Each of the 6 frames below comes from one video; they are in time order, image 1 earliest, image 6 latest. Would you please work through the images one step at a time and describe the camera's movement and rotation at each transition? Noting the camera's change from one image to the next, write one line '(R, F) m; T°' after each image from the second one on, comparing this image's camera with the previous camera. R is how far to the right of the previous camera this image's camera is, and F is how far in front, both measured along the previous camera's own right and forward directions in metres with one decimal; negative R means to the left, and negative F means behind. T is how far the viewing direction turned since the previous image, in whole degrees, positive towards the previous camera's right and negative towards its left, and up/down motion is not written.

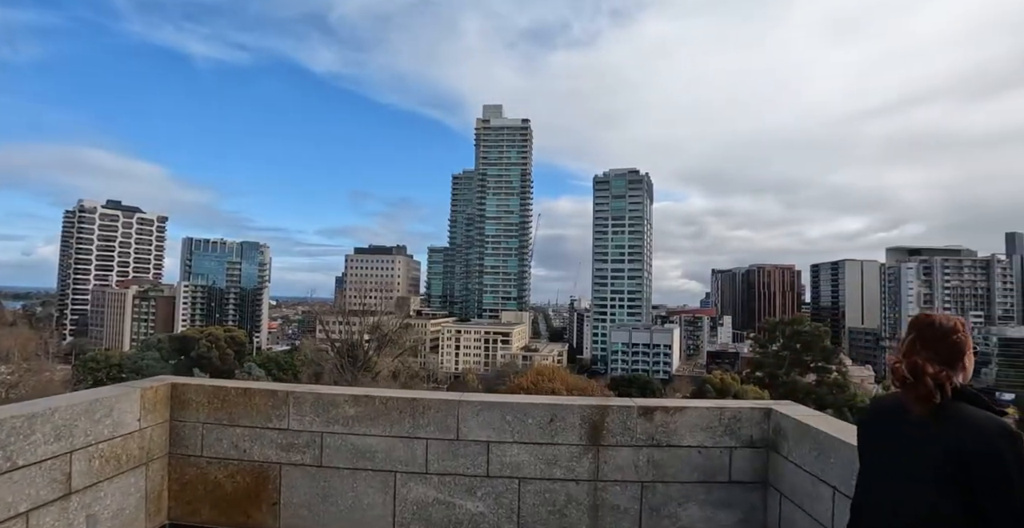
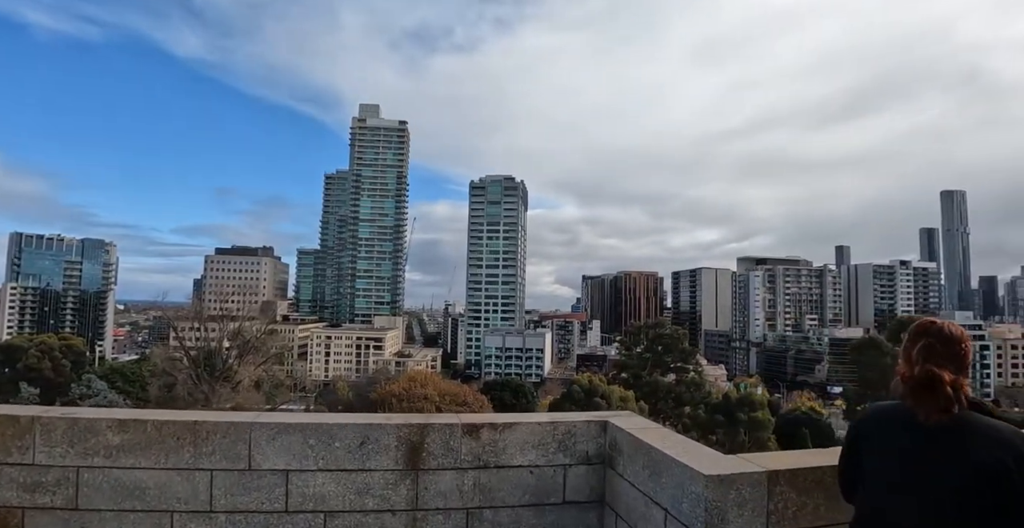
(+0.5, +0.7) m; +12°
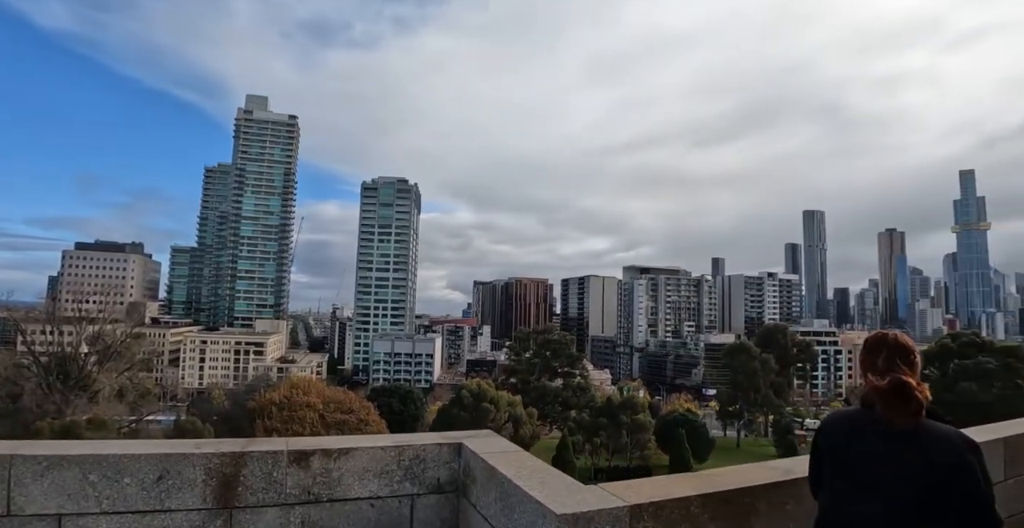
(+0.3, +0.5) m; +10°
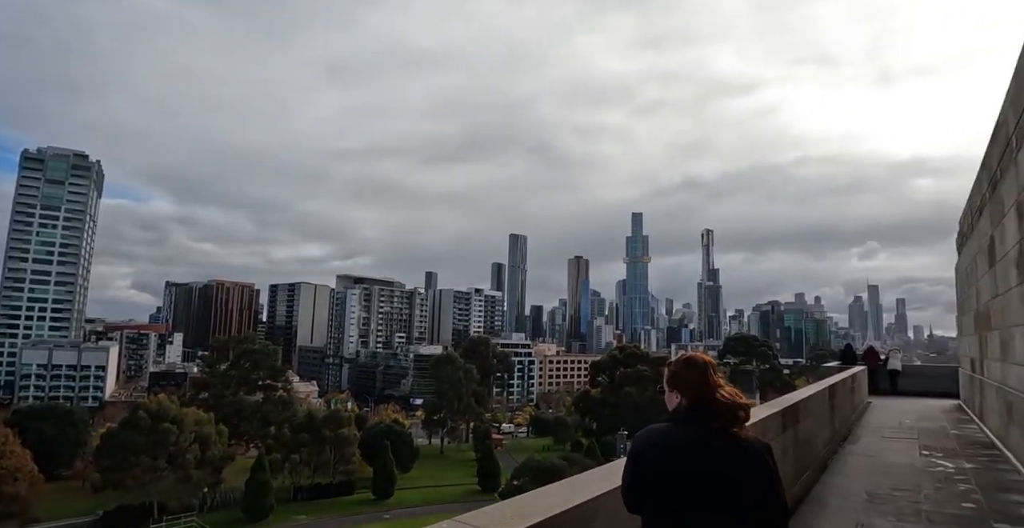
(+0.6, +0.8) m; +26°
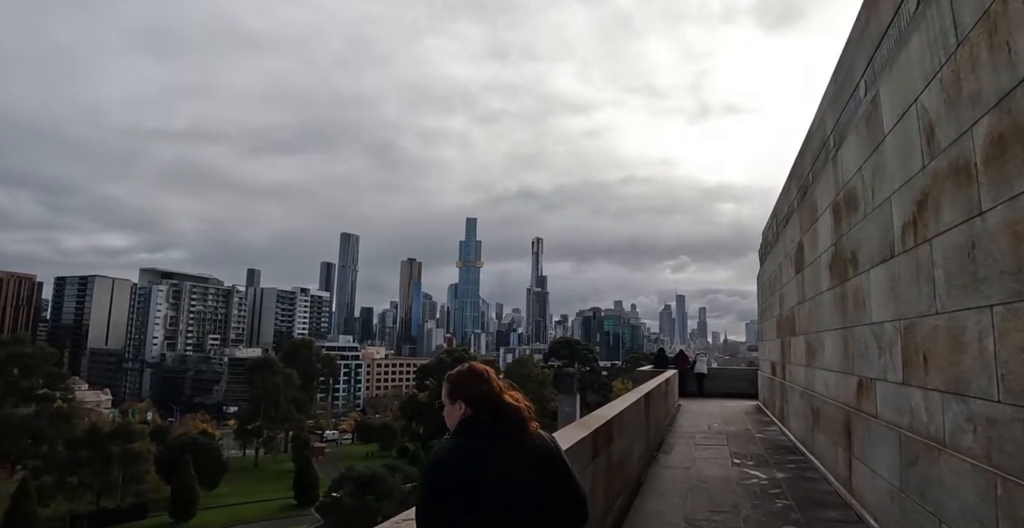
(+0.1, +0.3) m; +16°
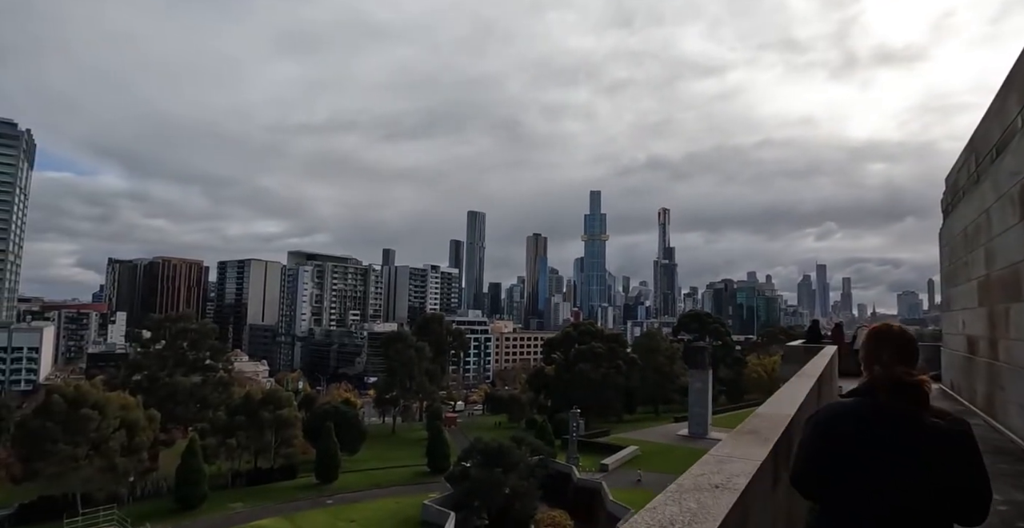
(0.0, +0.3) m; -12°
